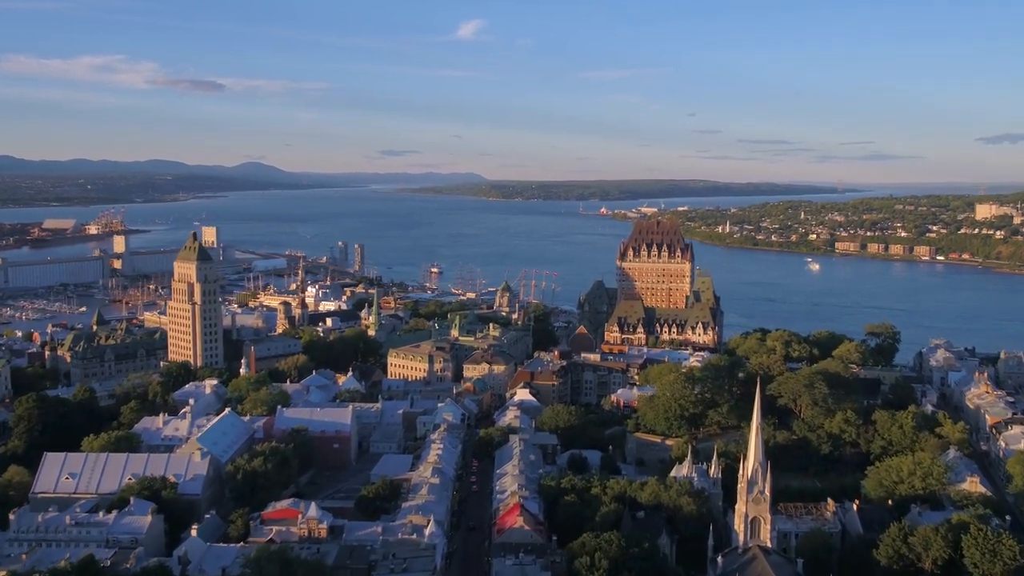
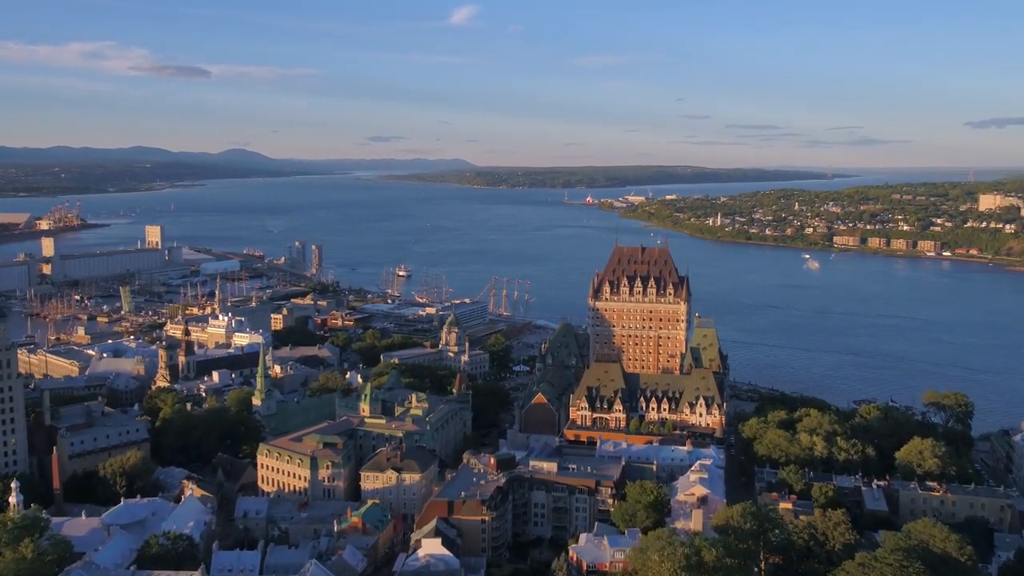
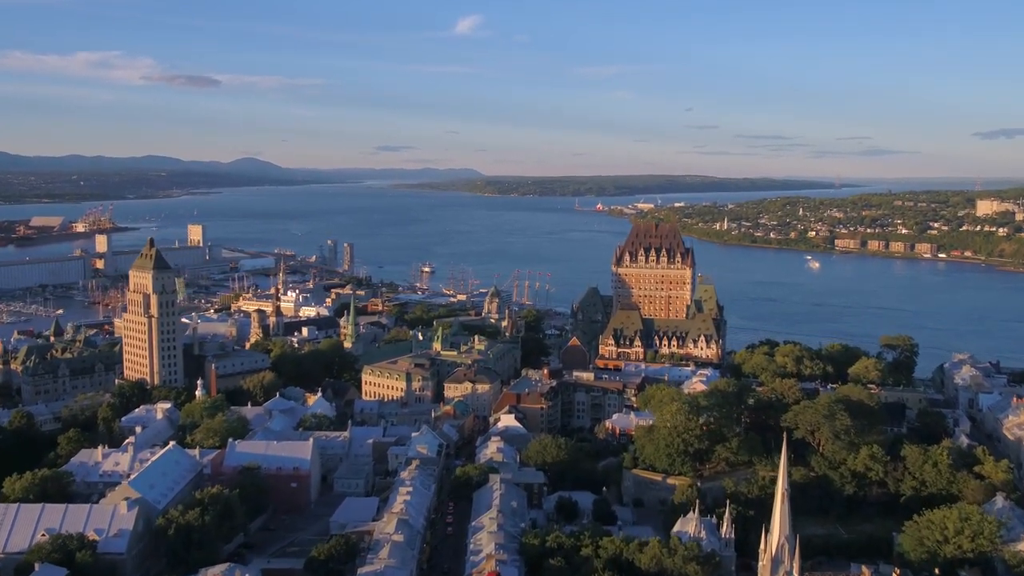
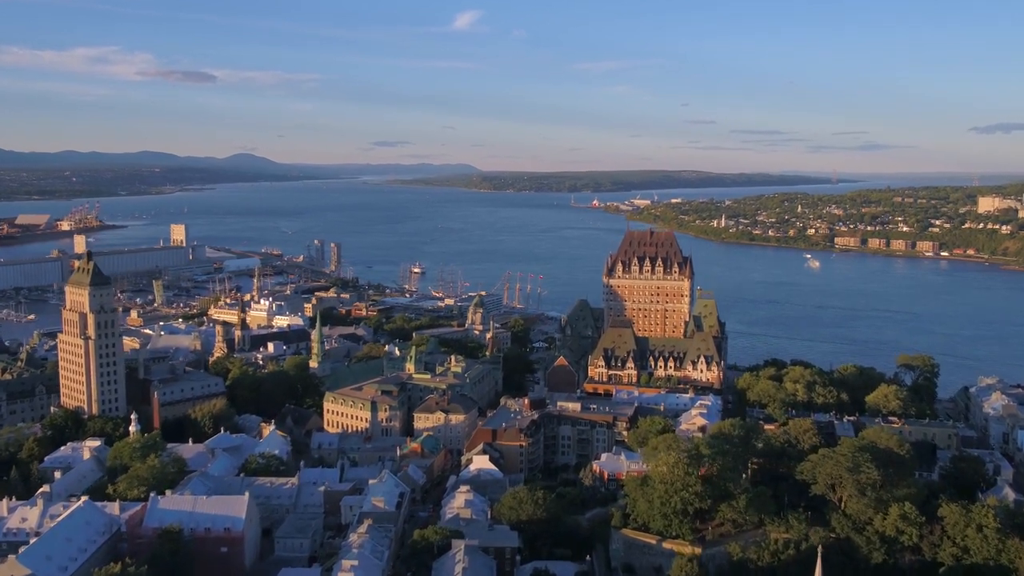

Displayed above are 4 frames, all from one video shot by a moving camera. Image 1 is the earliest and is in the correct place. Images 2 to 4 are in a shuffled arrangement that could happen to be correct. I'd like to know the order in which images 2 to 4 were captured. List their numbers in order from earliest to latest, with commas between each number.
3, 4, 2
